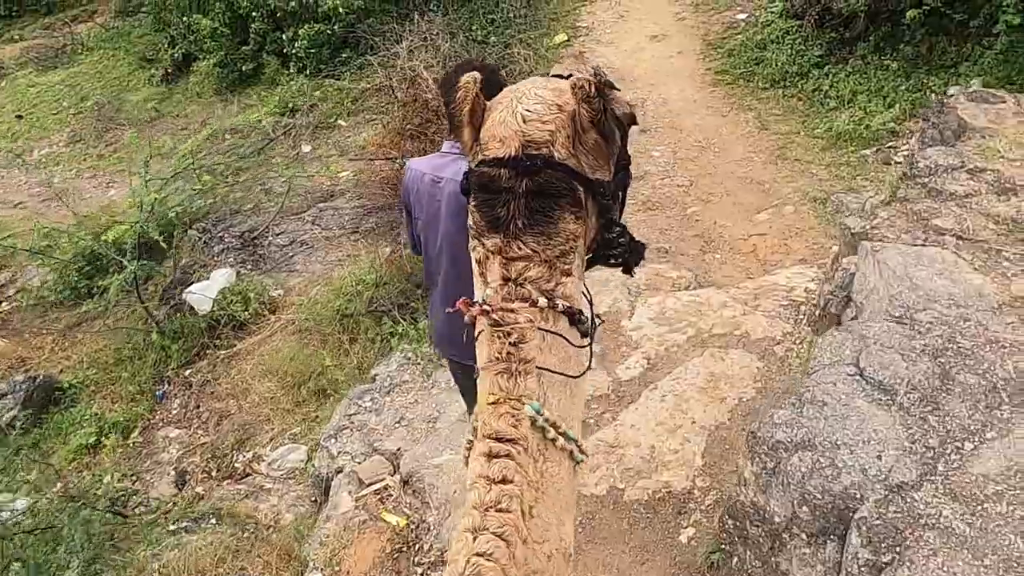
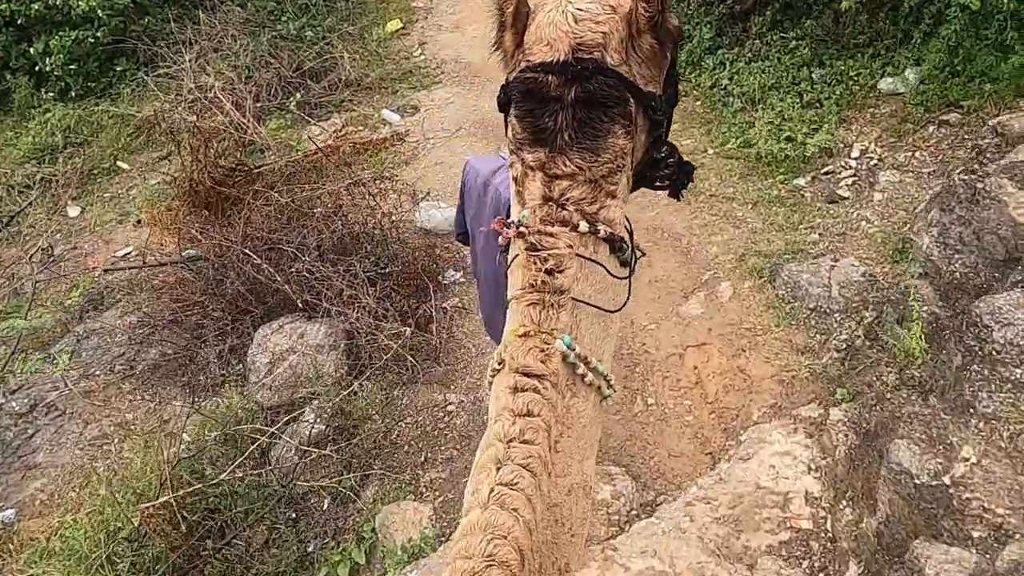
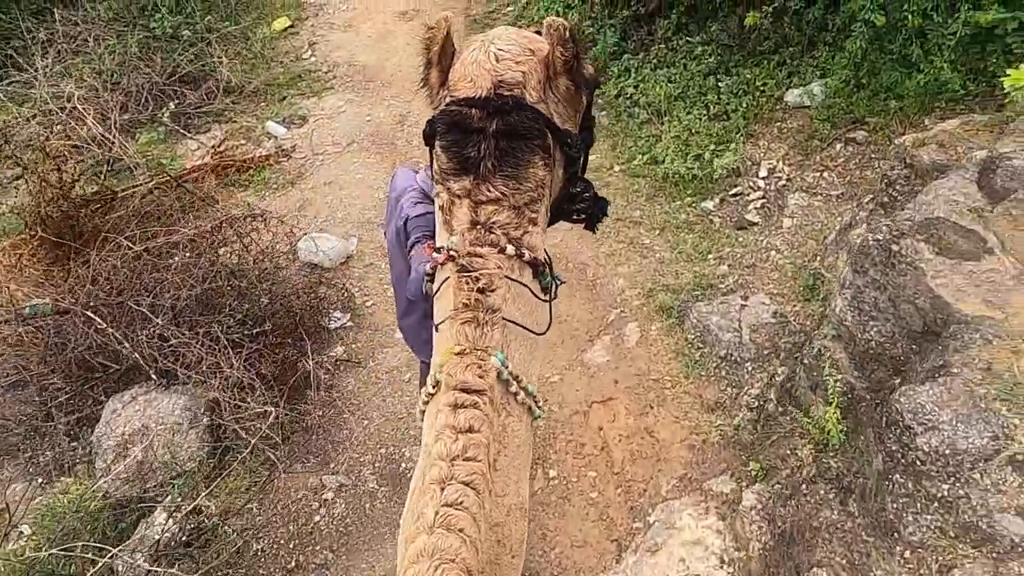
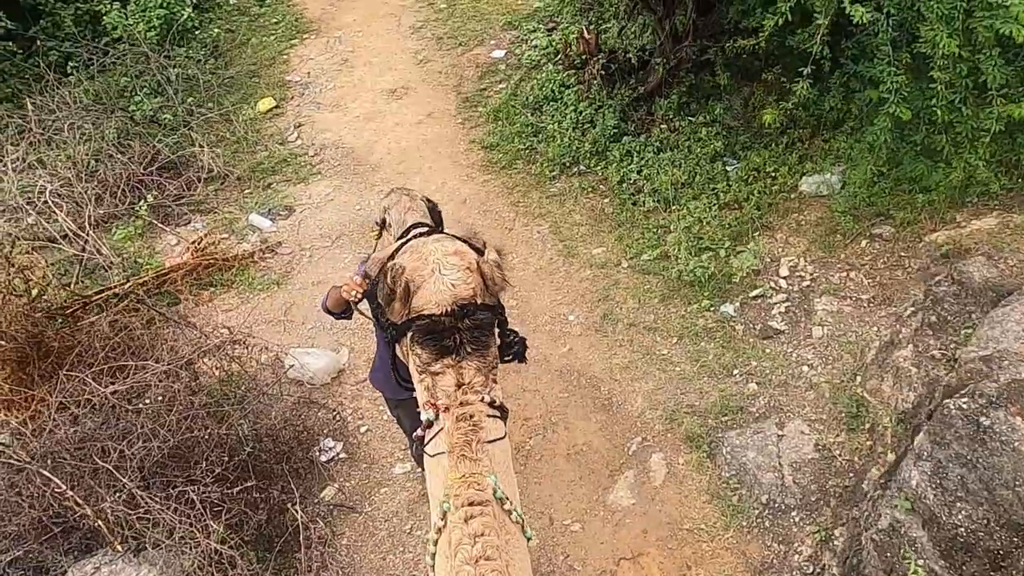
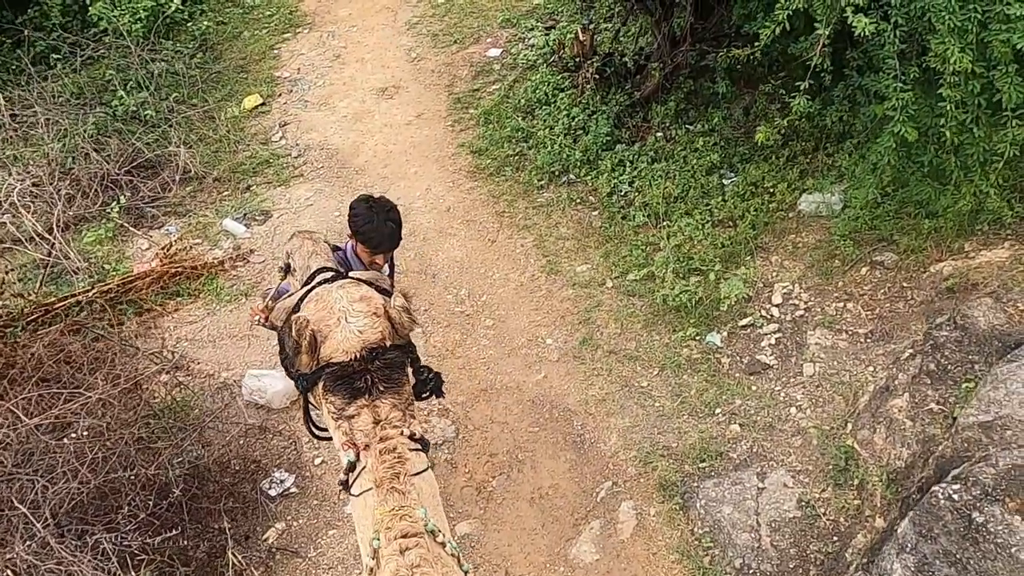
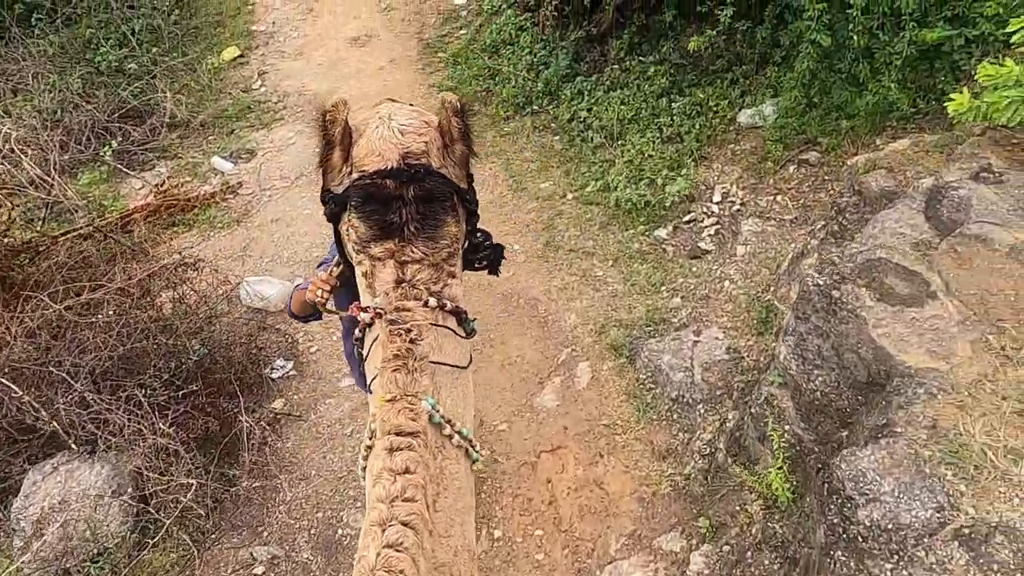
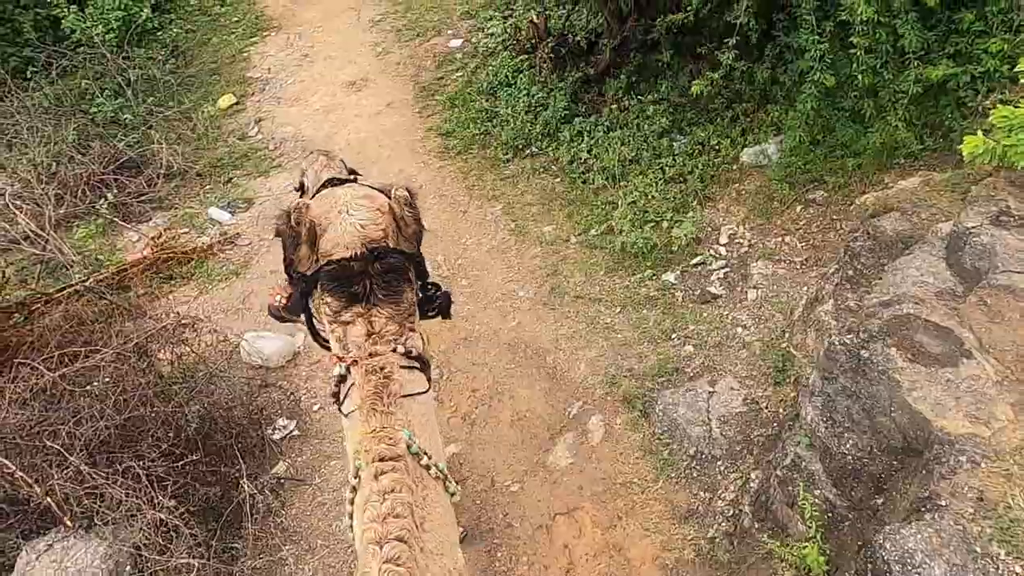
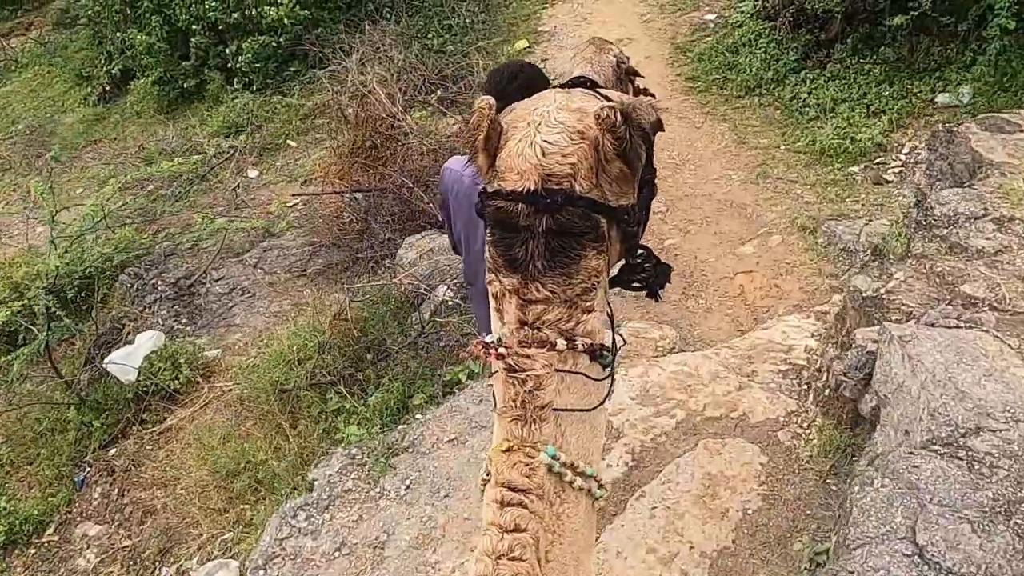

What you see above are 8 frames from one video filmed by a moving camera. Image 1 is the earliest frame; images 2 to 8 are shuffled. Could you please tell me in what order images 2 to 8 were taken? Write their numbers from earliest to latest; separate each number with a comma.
8, 2, 3, 6, 7, 4, 5
